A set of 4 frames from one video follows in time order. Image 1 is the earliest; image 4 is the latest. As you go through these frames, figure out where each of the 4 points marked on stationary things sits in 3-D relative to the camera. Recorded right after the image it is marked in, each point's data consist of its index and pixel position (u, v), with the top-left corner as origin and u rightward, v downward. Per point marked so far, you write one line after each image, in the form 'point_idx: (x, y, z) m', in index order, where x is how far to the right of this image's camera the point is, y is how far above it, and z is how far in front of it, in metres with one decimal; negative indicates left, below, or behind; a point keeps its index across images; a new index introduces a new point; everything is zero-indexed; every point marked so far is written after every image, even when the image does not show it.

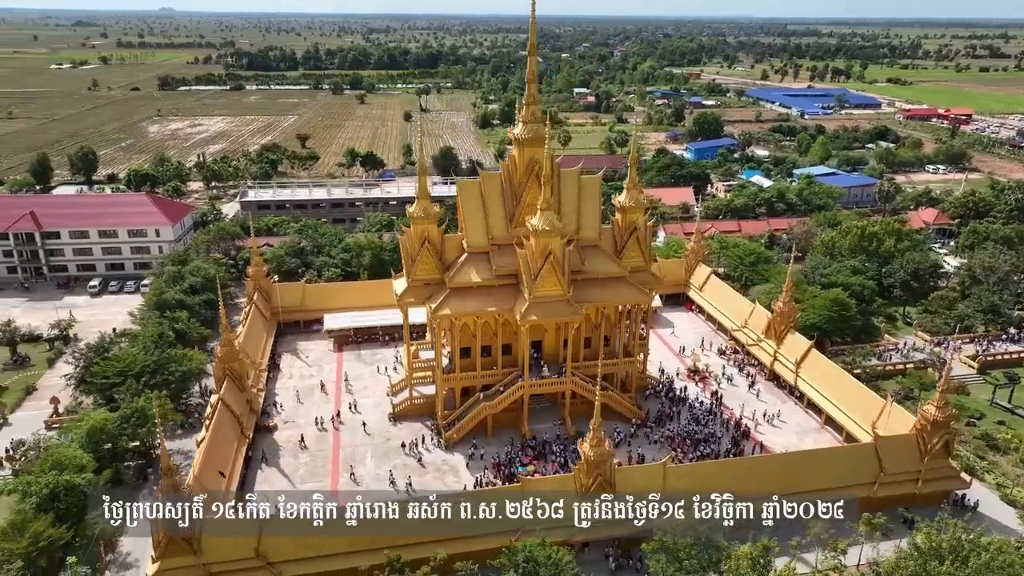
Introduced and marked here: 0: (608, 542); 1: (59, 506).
0: (+2.6, -7.0, +19.0) m
1: (-12.1, -5.8, +18.5) m
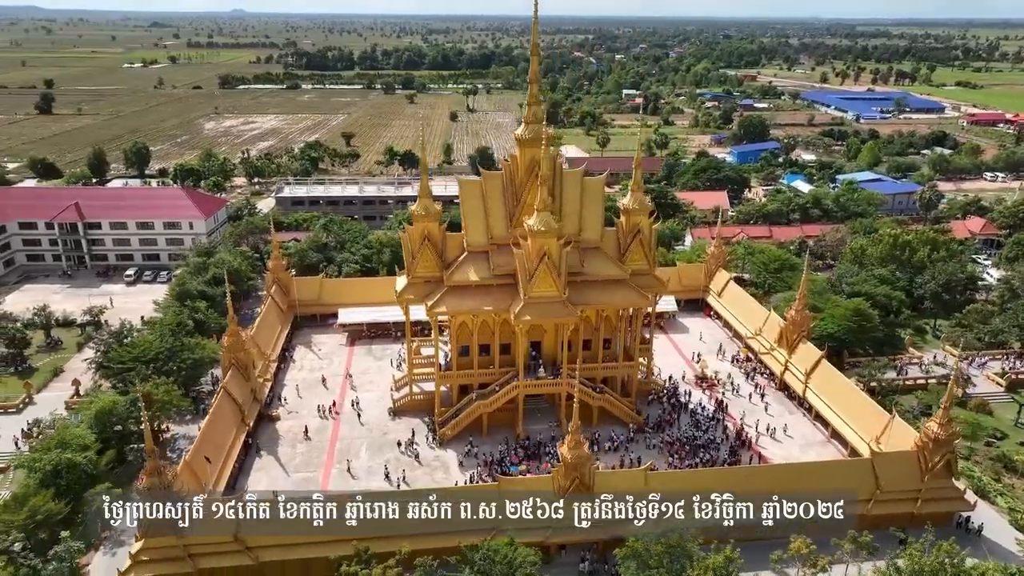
0: (+2.0, -7.0, +18.9) m
1: (-12.7, -5.5, +19.4) m
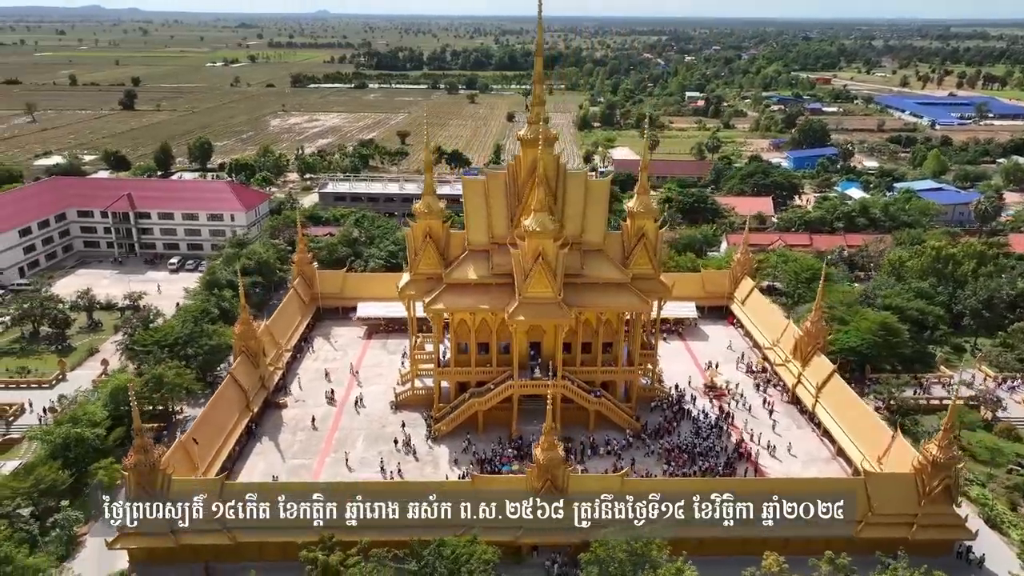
0: (+1.2, -7.1, +18.8) m
1: (-13.3, -5.0, +20.7) m
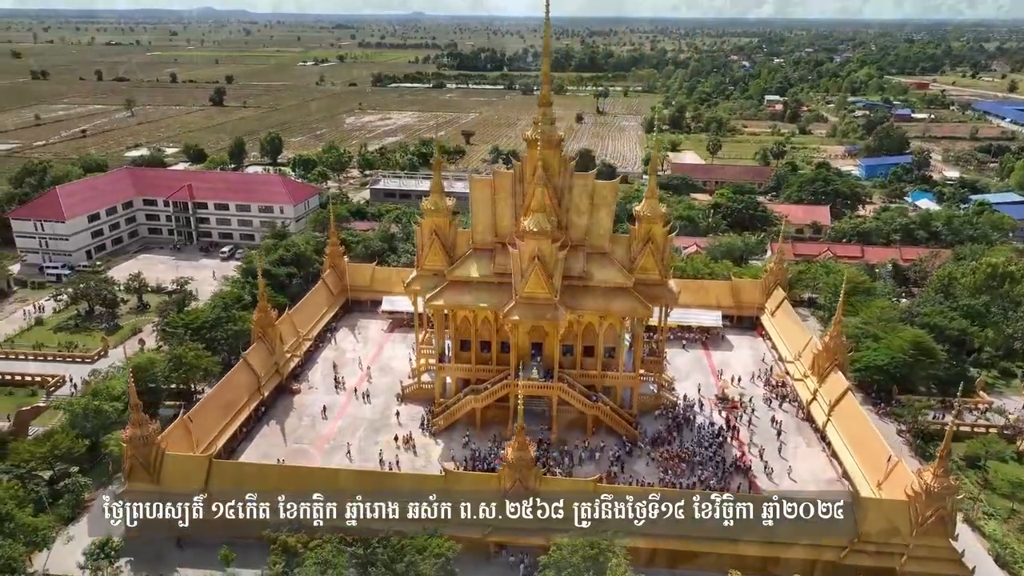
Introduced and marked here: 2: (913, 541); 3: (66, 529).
0: (+0.4, -7.1, +18.7) m
1: (-13.7, -4.4, +22.2) m
2: (+10.2, -6.4, +17.6) m
3: (-12.5, -6.8, +19.4) m
